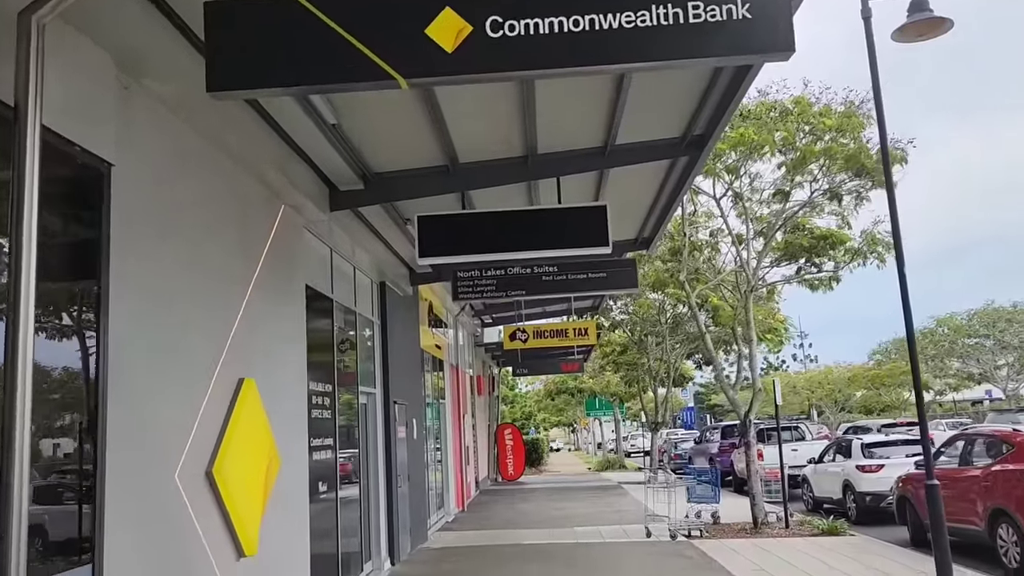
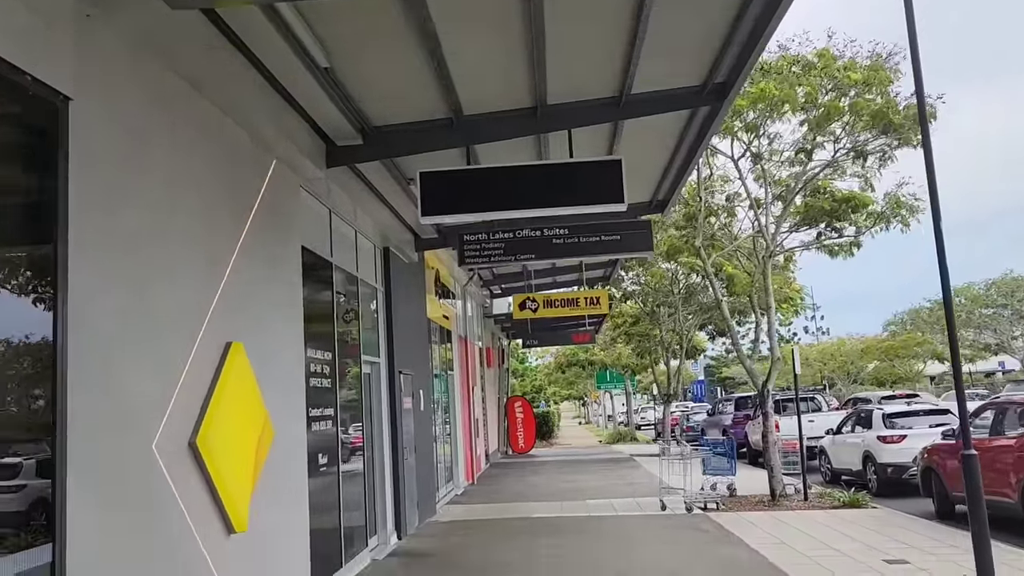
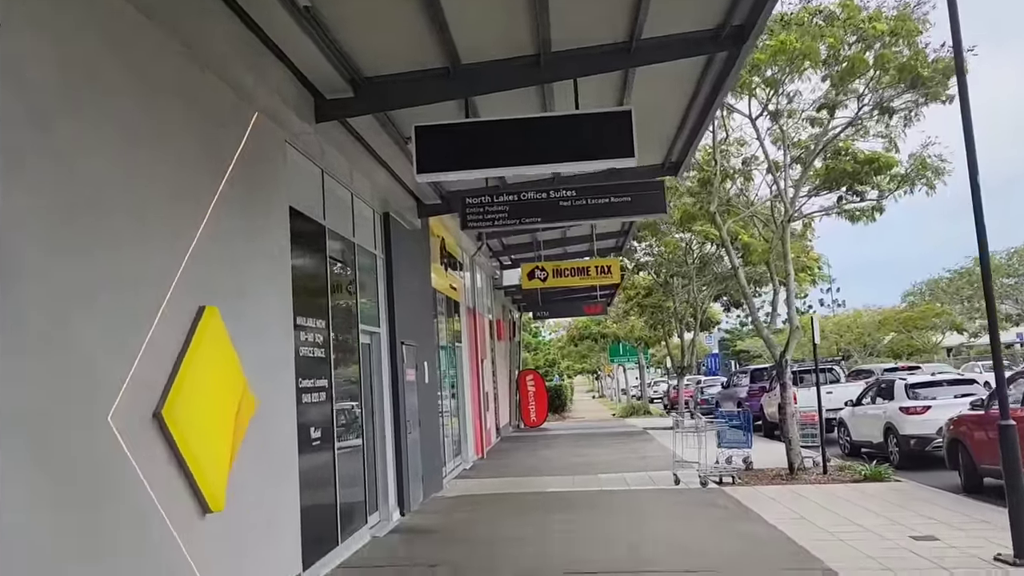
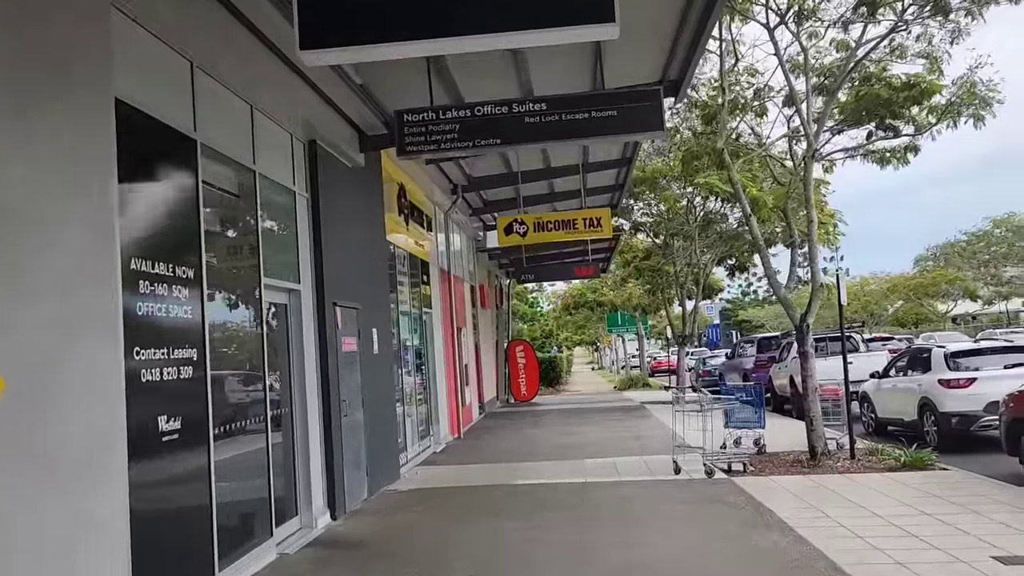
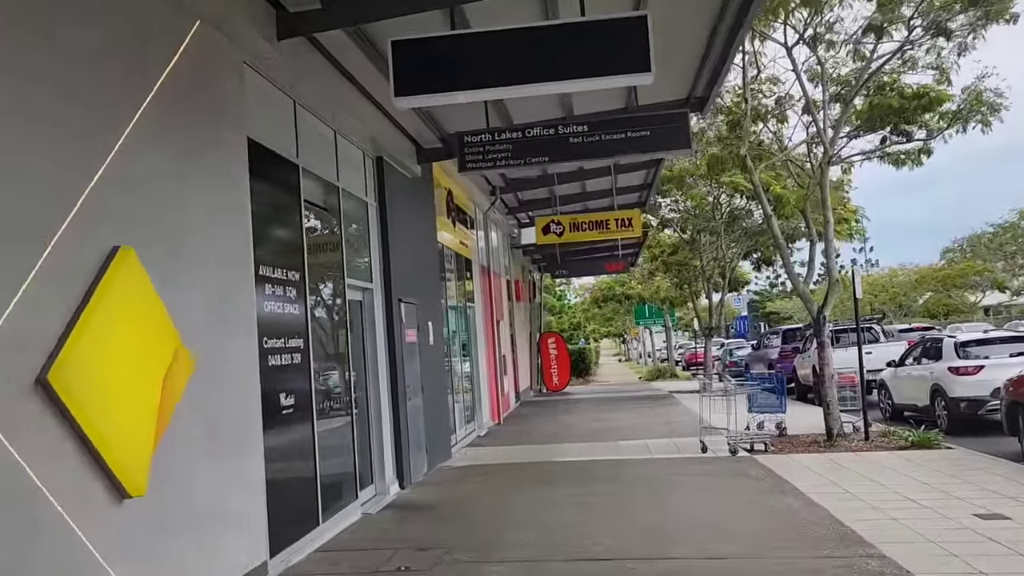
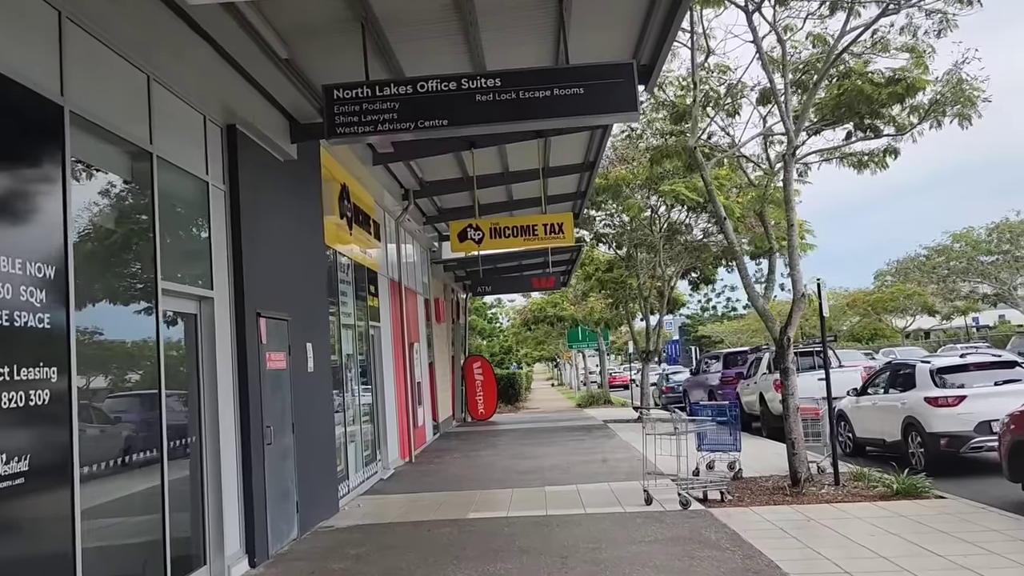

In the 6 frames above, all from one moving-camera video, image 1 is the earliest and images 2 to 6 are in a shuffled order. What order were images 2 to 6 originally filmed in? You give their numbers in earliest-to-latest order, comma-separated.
2, 3, 5, 4, 6
